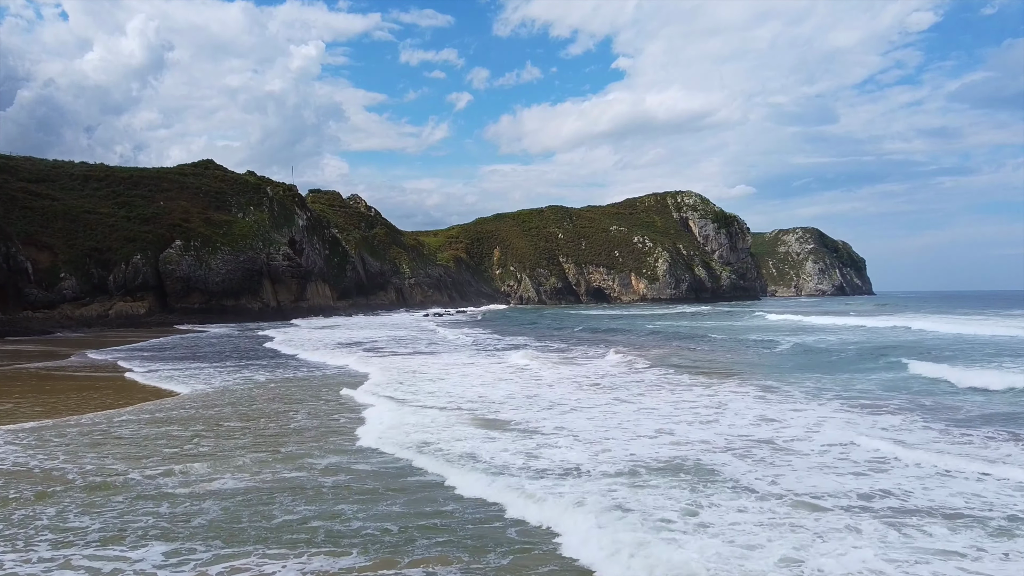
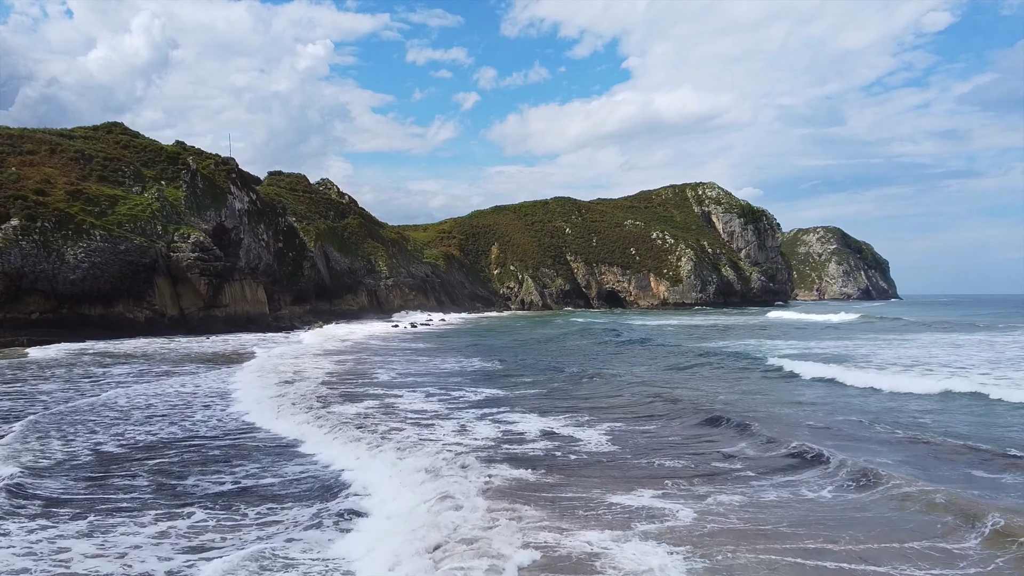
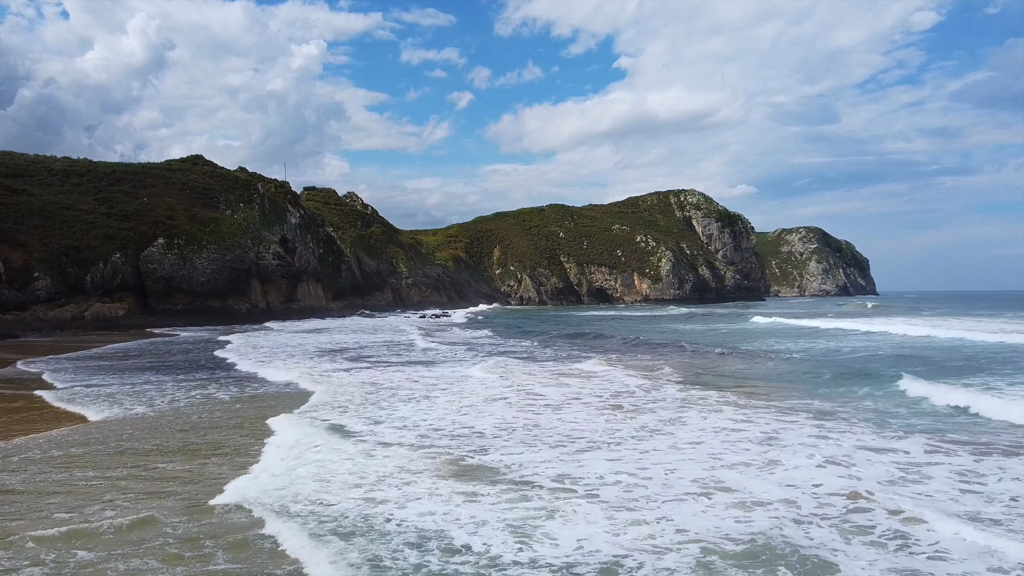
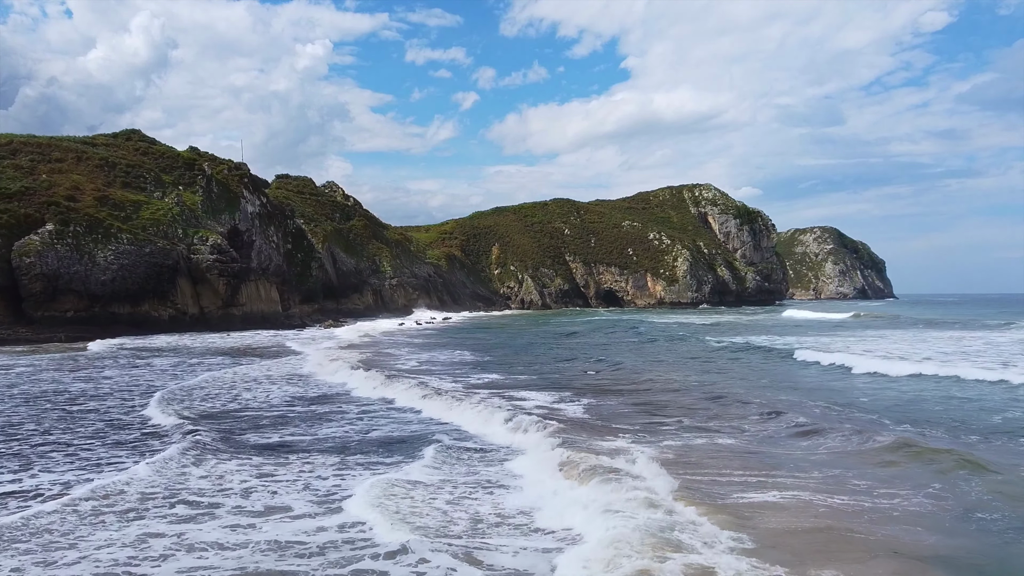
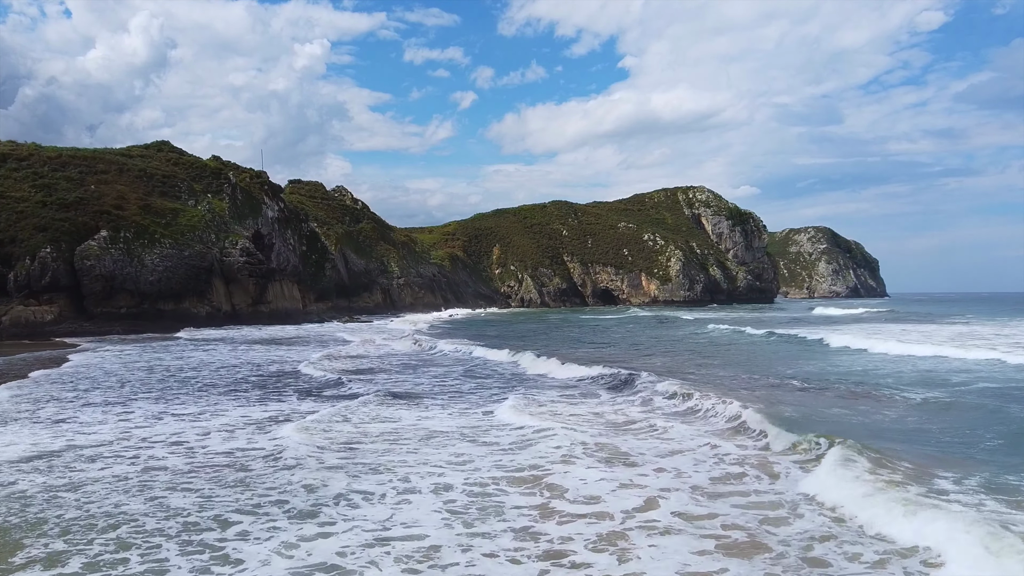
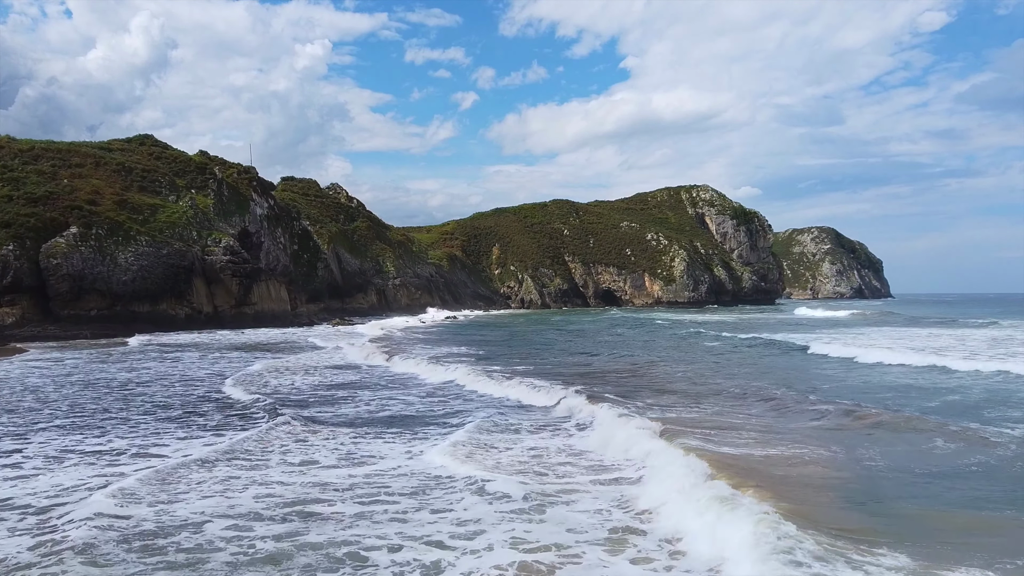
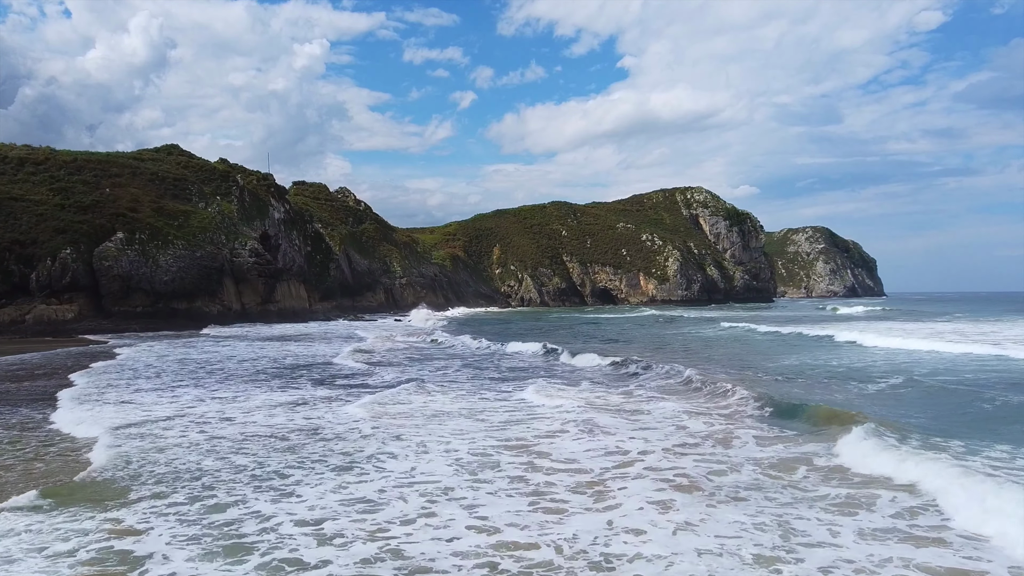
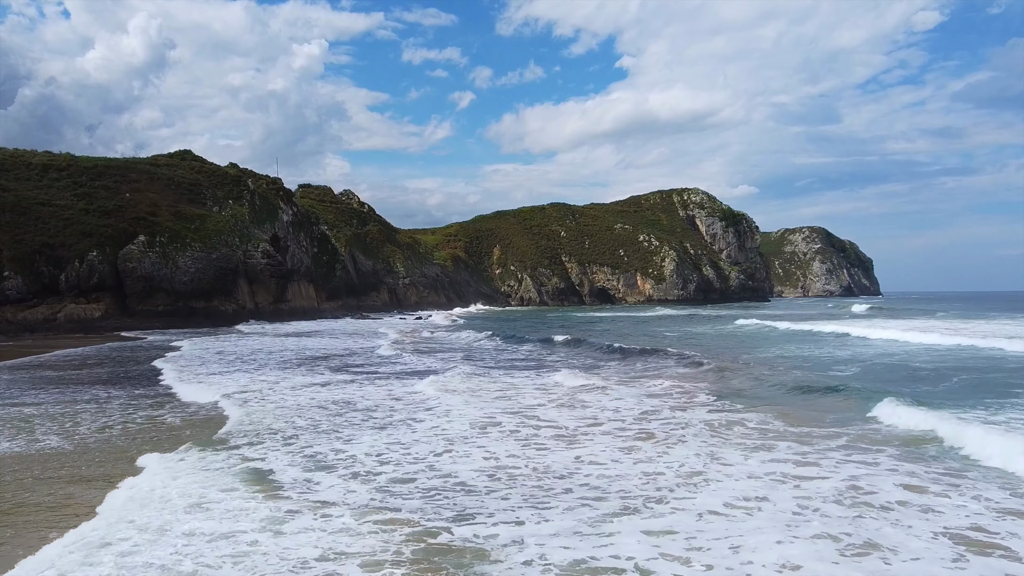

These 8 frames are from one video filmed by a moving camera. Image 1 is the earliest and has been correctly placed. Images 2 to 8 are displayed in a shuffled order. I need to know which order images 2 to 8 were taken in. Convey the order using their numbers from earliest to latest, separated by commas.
3, 8, 7, 5, 6, 4, 2
